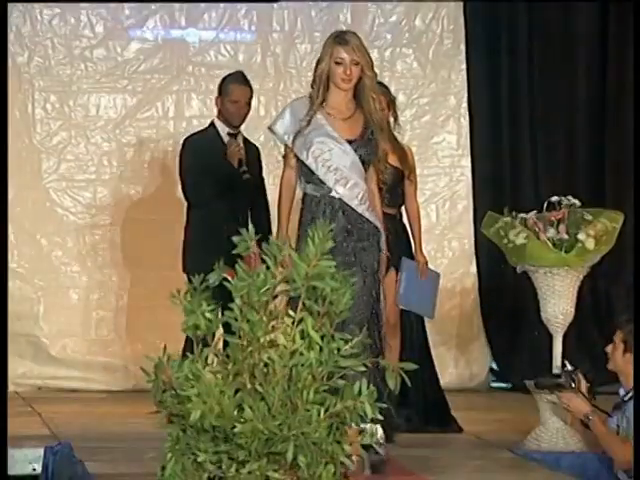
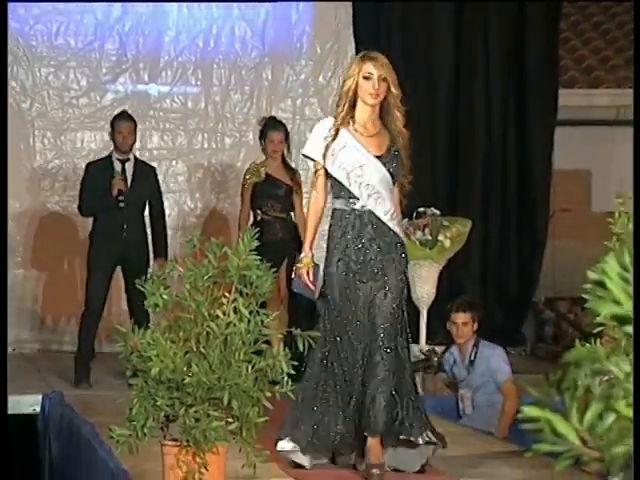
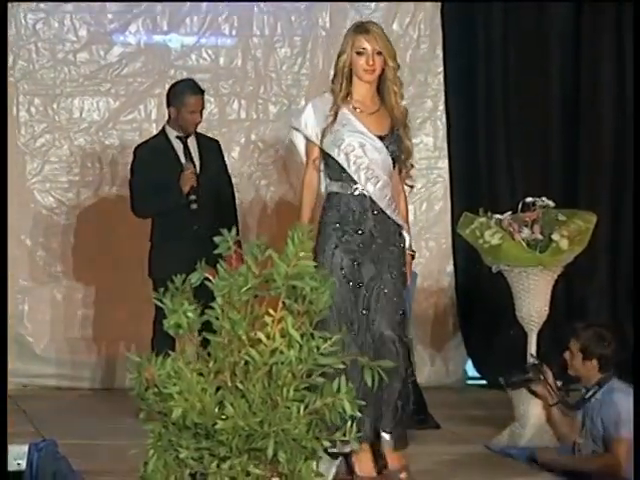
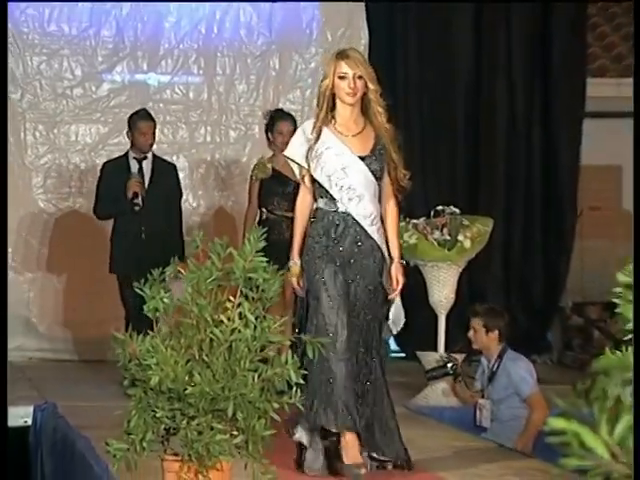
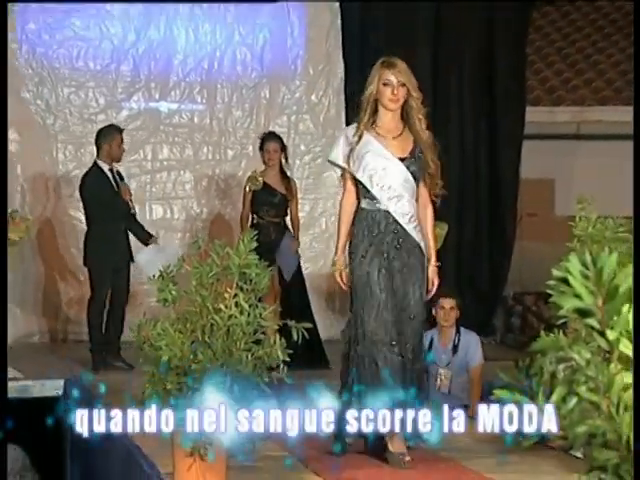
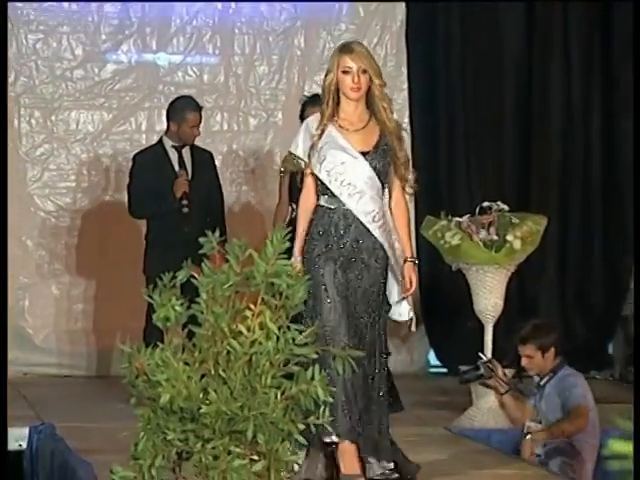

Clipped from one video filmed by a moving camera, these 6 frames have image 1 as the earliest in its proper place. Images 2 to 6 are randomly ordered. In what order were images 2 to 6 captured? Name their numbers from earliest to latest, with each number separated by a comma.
3, 6, 4, 2, 5
